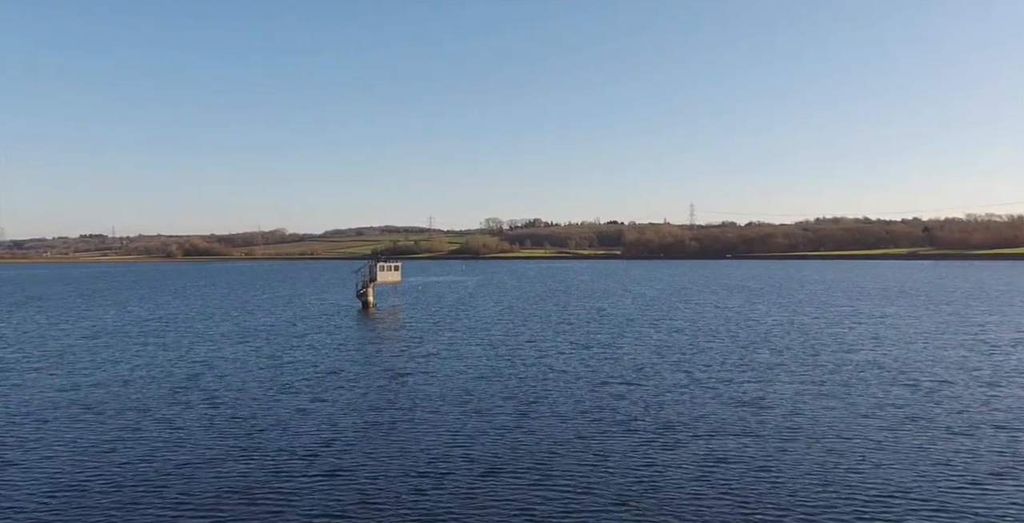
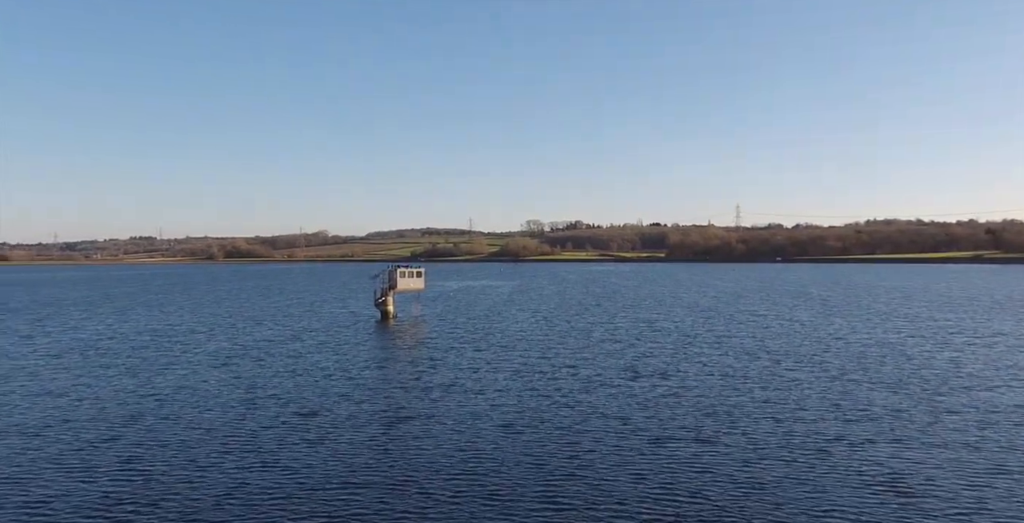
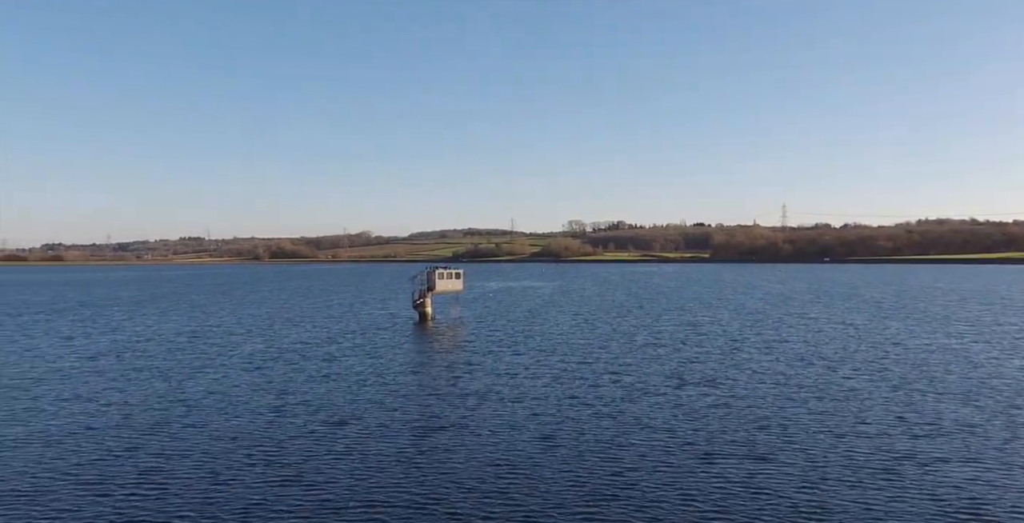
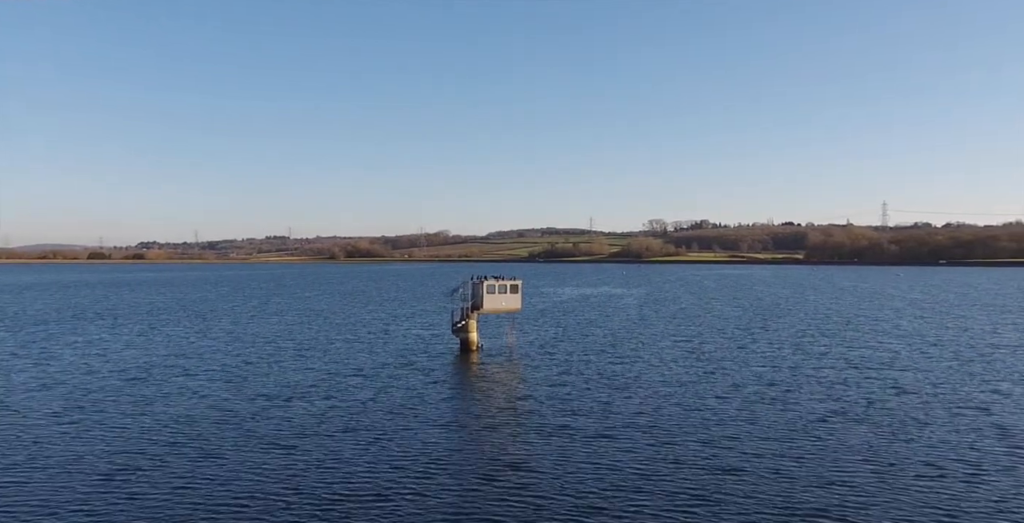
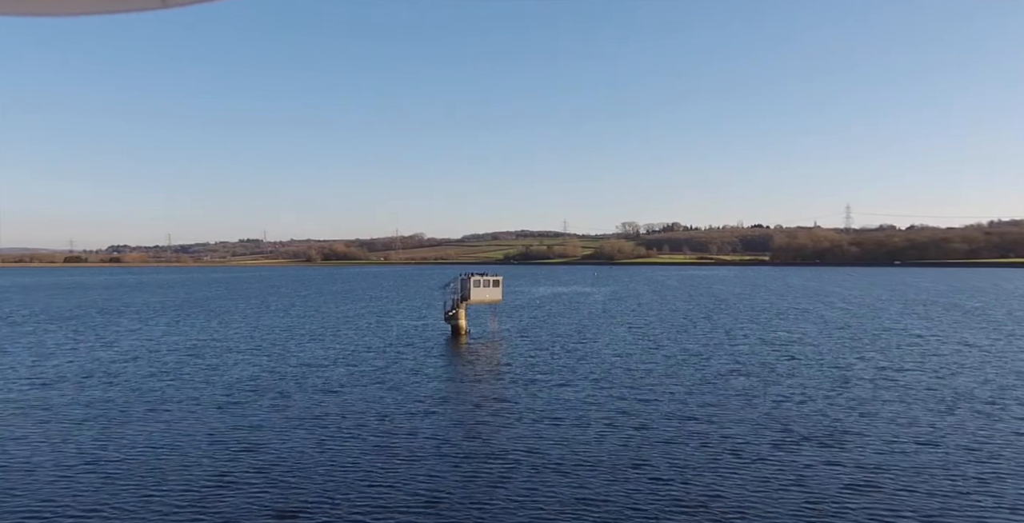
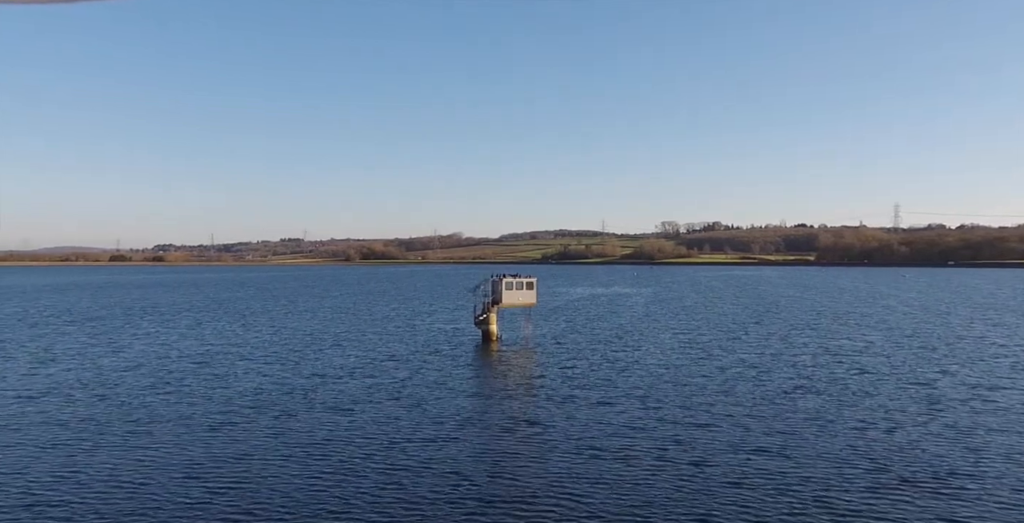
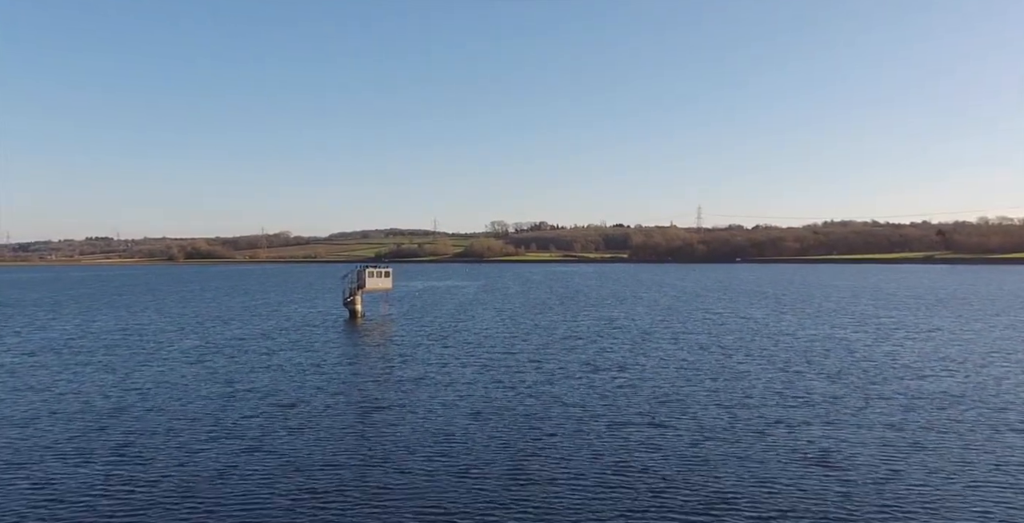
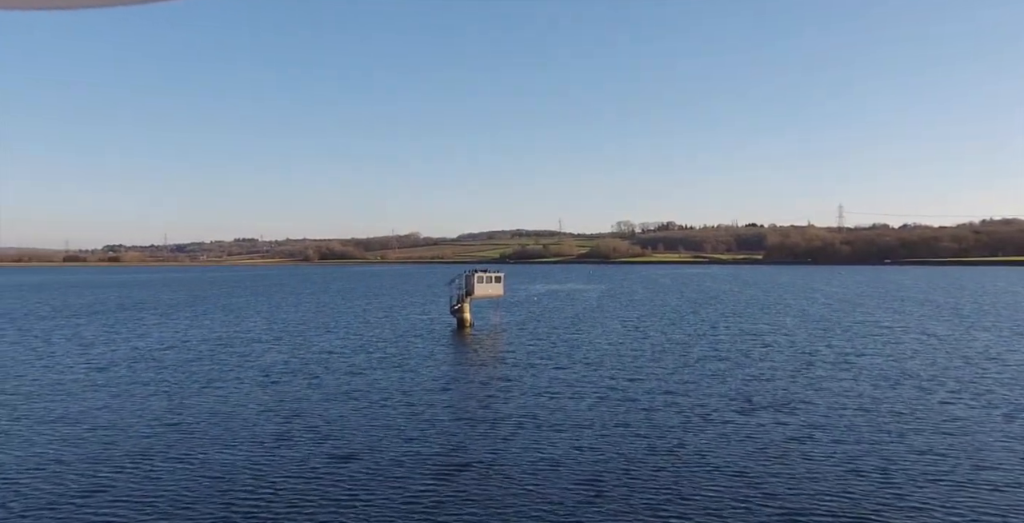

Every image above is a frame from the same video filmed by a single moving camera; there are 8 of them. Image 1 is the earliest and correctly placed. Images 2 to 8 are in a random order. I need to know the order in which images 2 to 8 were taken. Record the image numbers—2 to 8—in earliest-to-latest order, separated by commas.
7, 2, 3, 8, 5, 6, 4
